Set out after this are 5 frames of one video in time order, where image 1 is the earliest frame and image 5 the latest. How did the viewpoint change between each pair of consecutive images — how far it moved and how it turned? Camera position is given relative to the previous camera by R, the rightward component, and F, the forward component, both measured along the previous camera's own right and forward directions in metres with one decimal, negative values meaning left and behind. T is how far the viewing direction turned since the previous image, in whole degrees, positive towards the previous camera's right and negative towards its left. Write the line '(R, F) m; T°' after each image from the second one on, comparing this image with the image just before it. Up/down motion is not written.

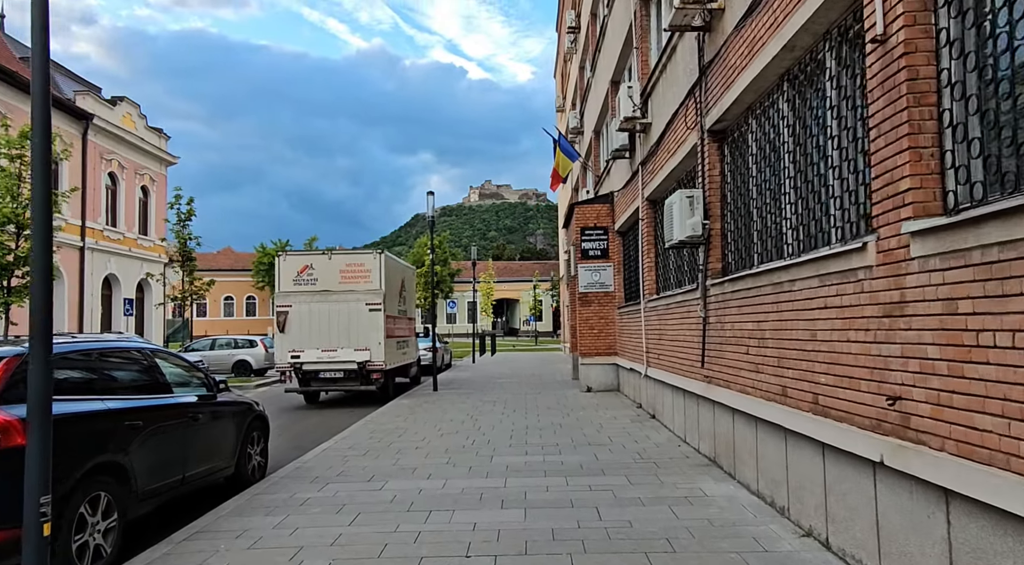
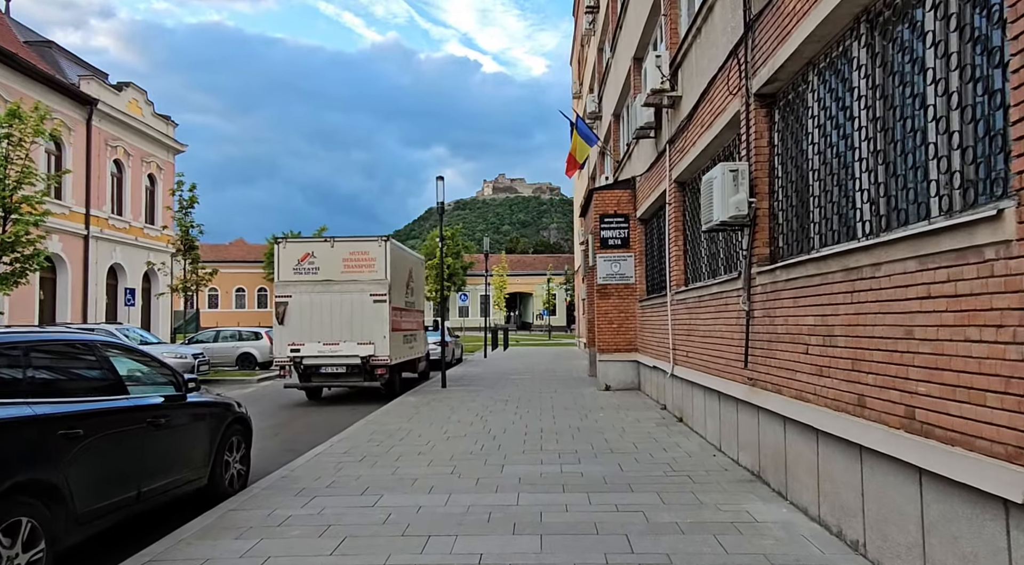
(0.0, +1.0) m; -1°
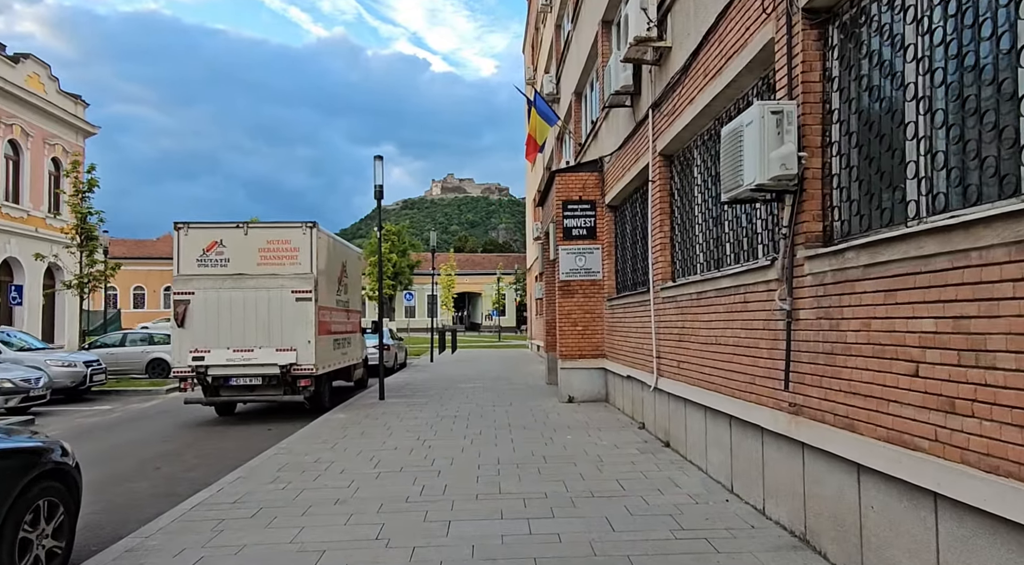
(0.0, +2.1) m; +4°
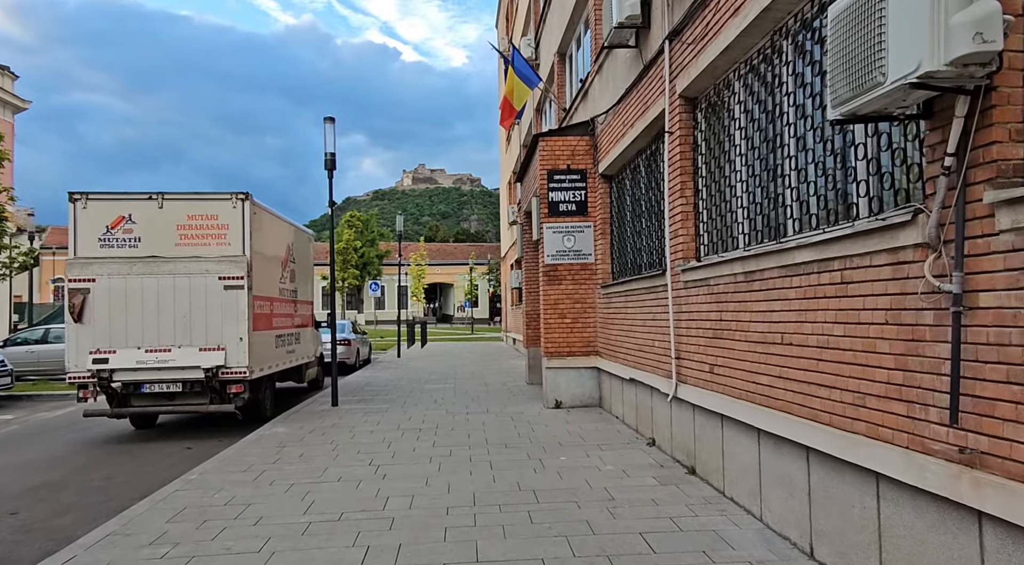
(-0.1, +2.1) m; +2°
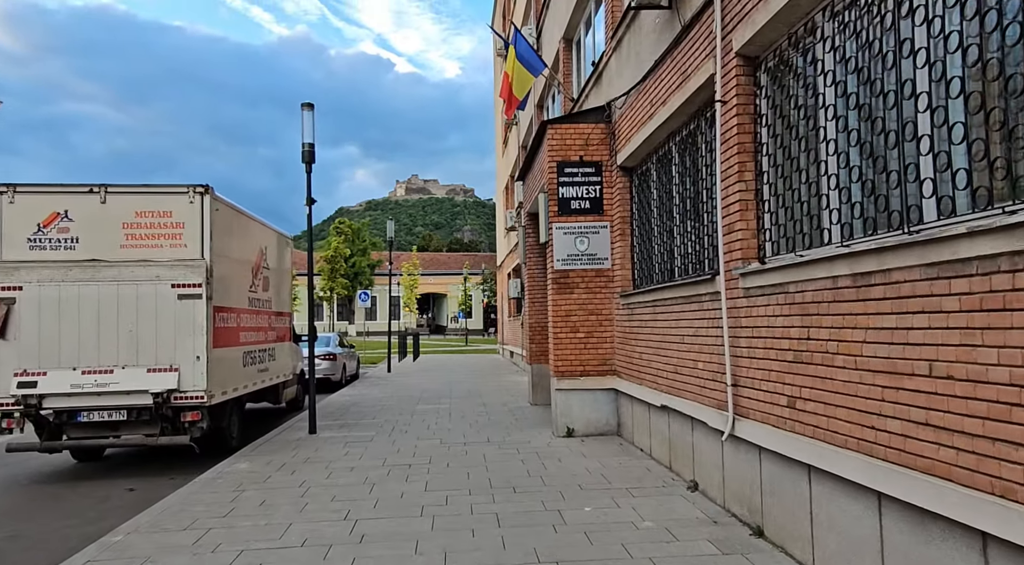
(-0.2, +1.5) m; +1°
